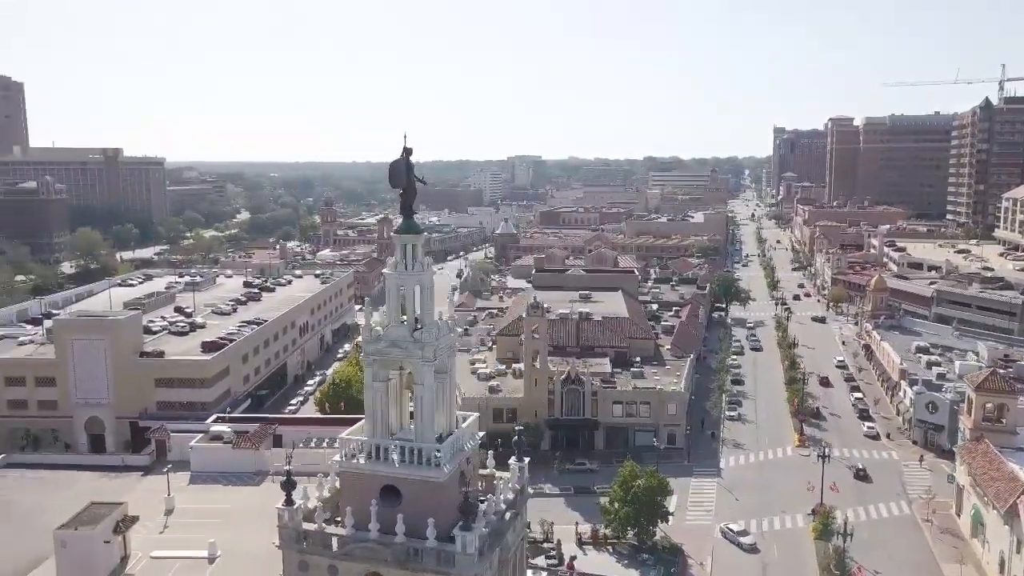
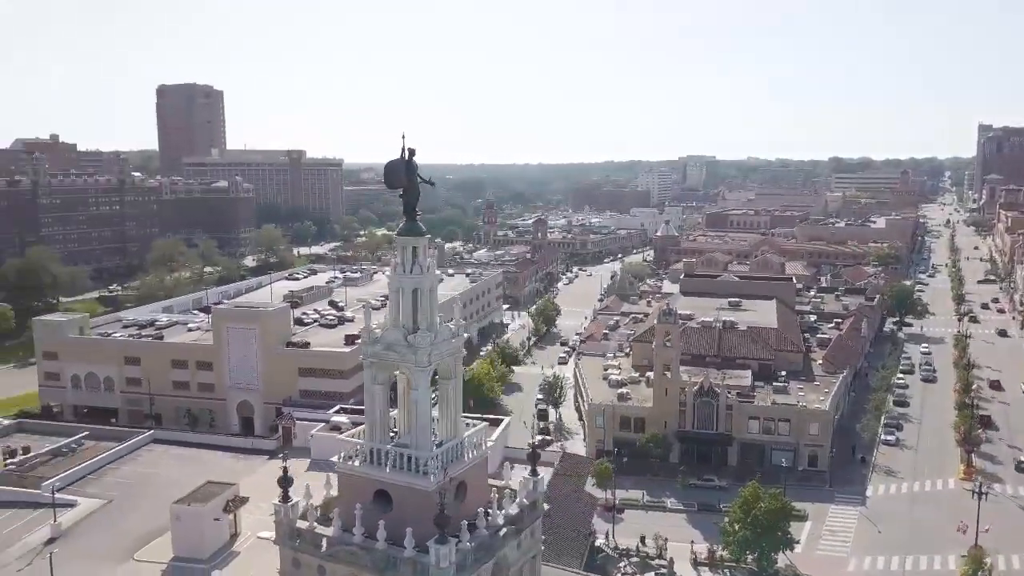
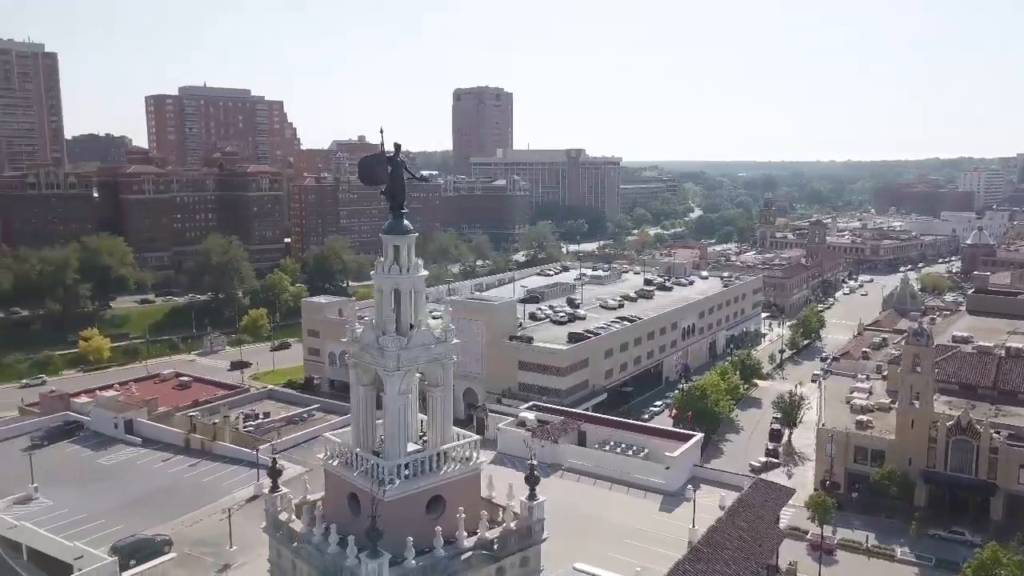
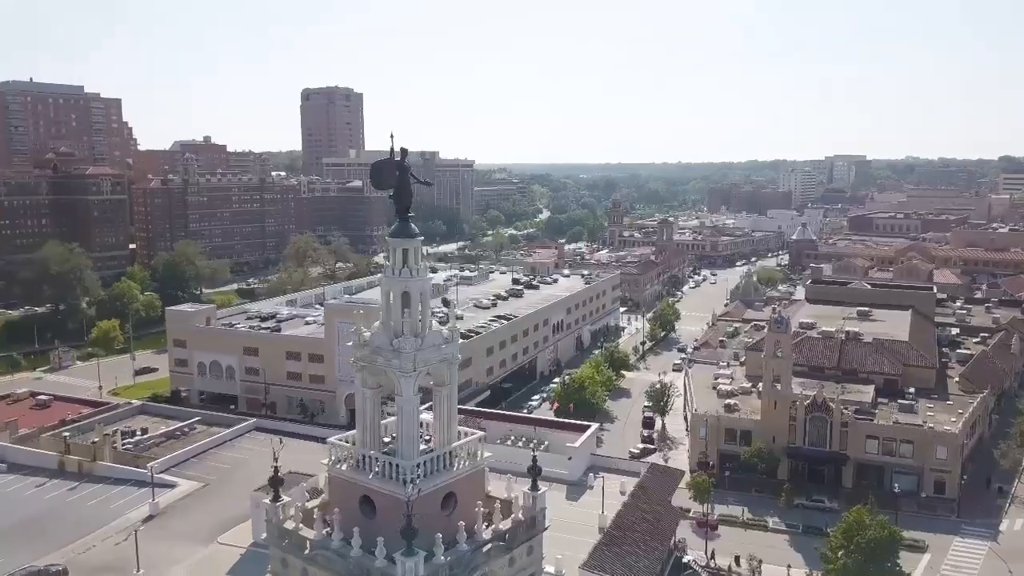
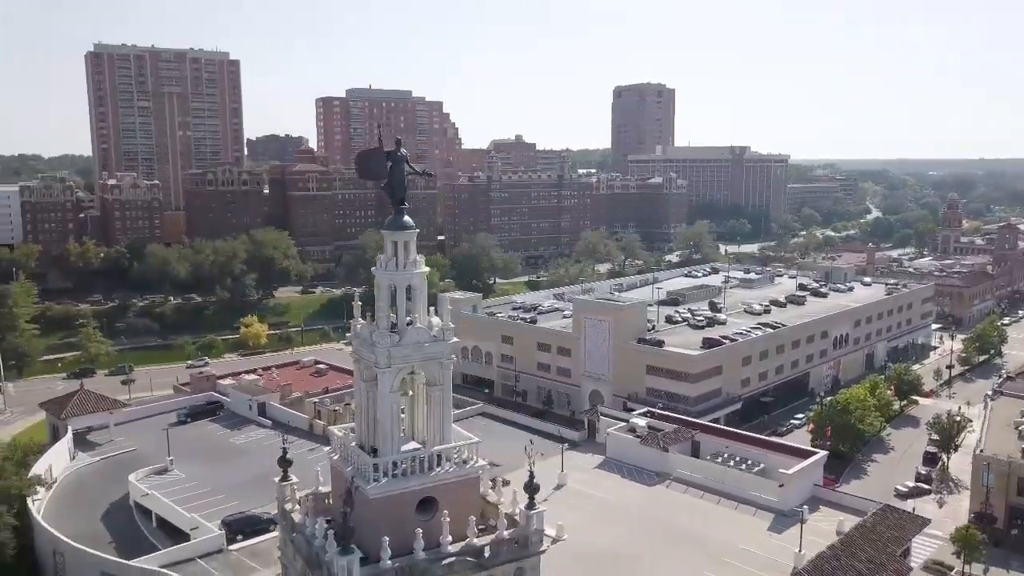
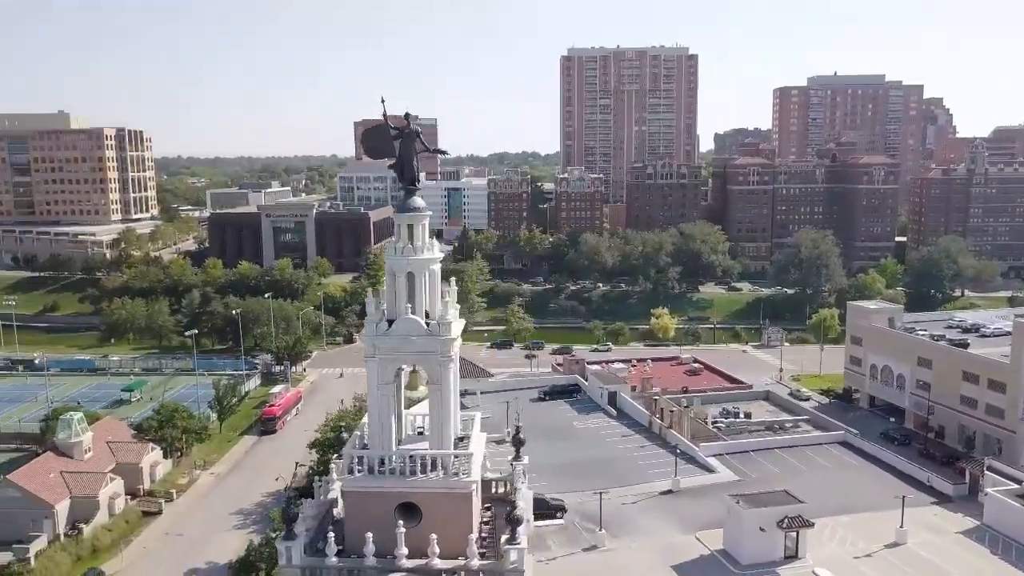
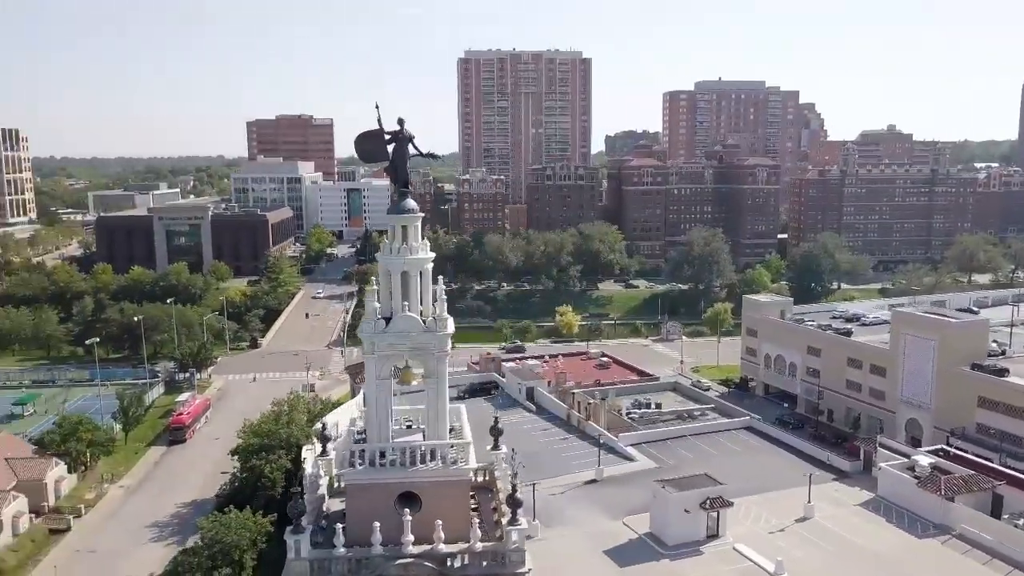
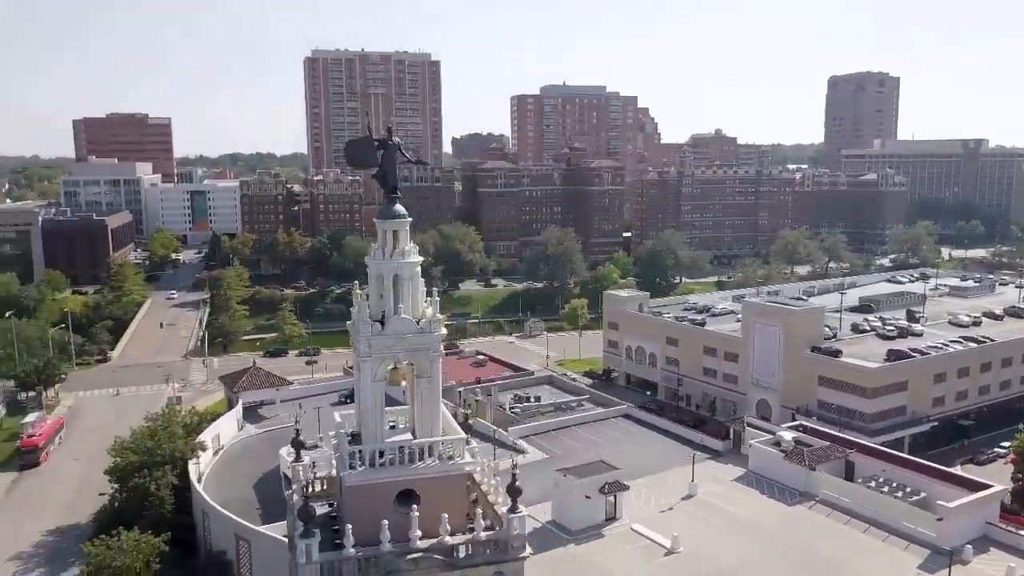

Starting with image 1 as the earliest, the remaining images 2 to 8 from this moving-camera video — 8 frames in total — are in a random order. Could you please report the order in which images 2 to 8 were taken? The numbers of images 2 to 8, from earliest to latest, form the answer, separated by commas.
2, 4, 3, 5, 8, 7, 6
